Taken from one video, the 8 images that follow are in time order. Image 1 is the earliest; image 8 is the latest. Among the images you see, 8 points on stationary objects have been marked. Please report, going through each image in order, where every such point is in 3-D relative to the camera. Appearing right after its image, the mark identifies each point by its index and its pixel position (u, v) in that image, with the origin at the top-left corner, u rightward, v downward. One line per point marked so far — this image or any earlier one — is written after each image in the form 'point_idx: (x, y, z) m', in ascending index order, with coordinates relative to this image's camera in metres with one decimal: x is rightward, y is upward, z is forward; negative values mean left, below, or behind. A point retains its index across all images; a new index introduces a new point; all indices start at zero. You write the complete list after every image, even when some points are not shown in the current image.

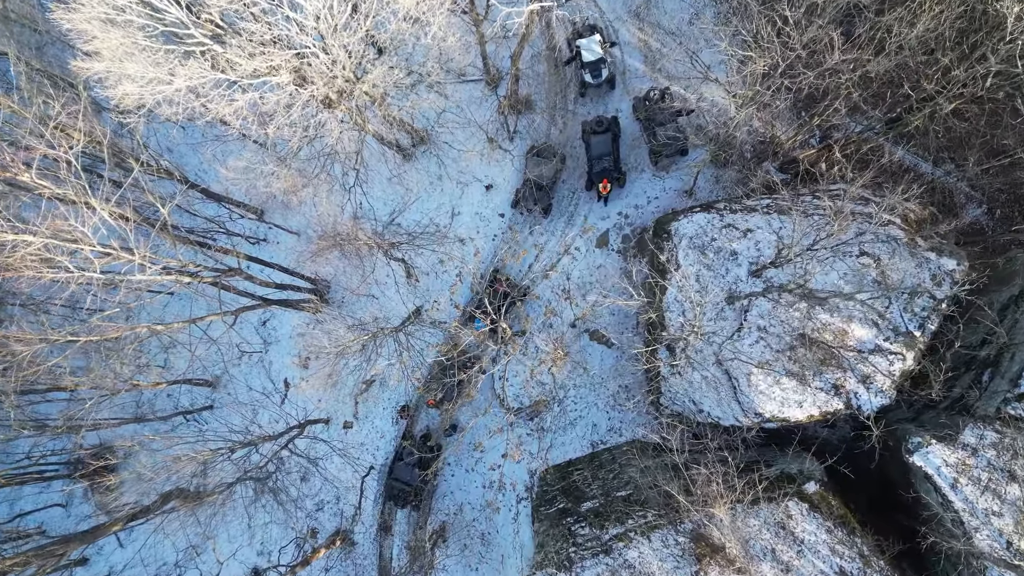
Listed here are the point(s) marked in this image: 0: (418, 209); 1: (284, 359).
0: (-2.7, +2.3, +19.1) m
1: (-6.6, -2.1, +19.1) m
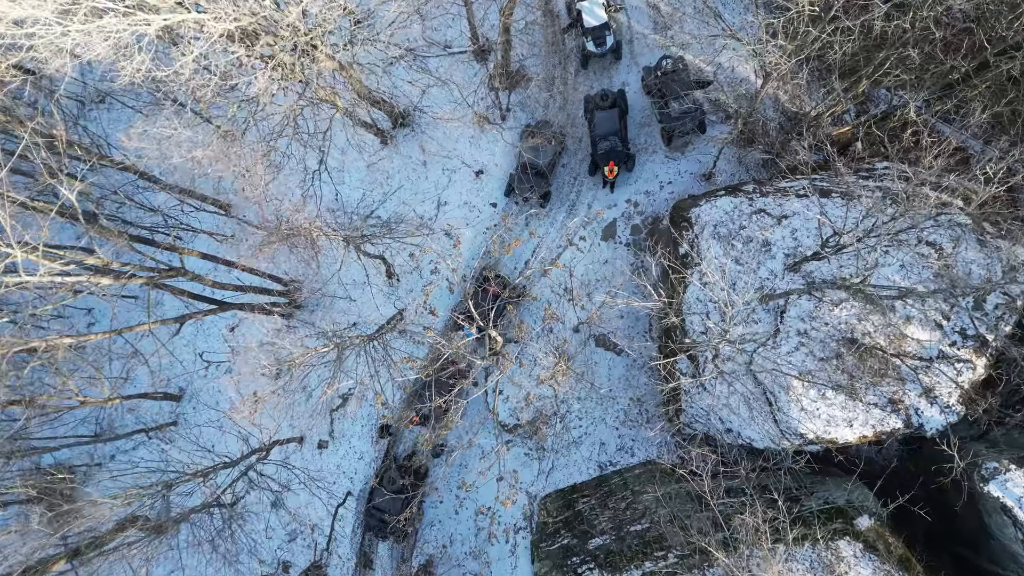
0: (-2.9, +2.3, +16.8) m
1: (-6.7, -2.1, +16.9) m
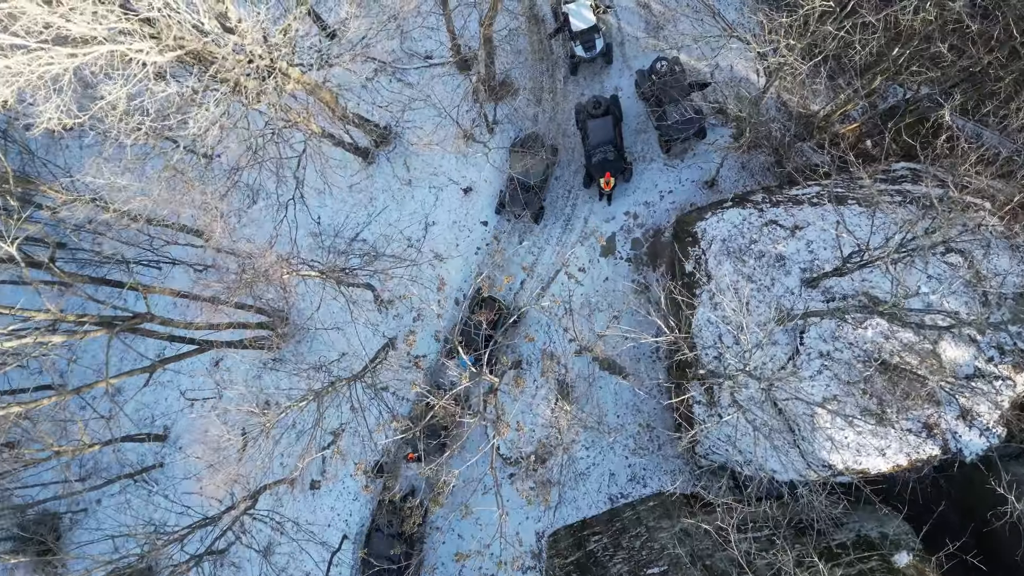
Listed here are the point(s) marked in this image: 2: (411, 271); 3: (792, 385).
0: (-3.1, +1.6, +15.9) m
1: (-6.7, -3.0, +15.9) m
2: (-2.4, +0.4, +15.7) m
3: (+4.6, -1.6, +10.9) m
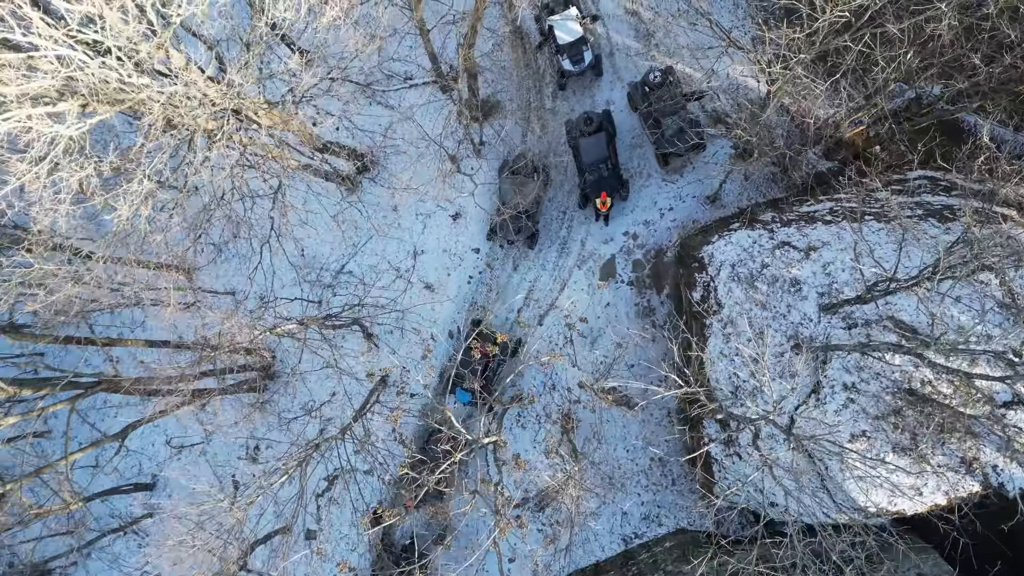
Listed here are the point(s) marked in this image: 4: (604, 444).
0: (-3.3, +0.8, +15.0) m
1: (-6.6, -4.0, +15.1) m
2: (-2.5, -0.4, +14.8) m
3: (+4.7, -2.0, +10.0) m
4: (+1.9, -3.3, +13.5) m
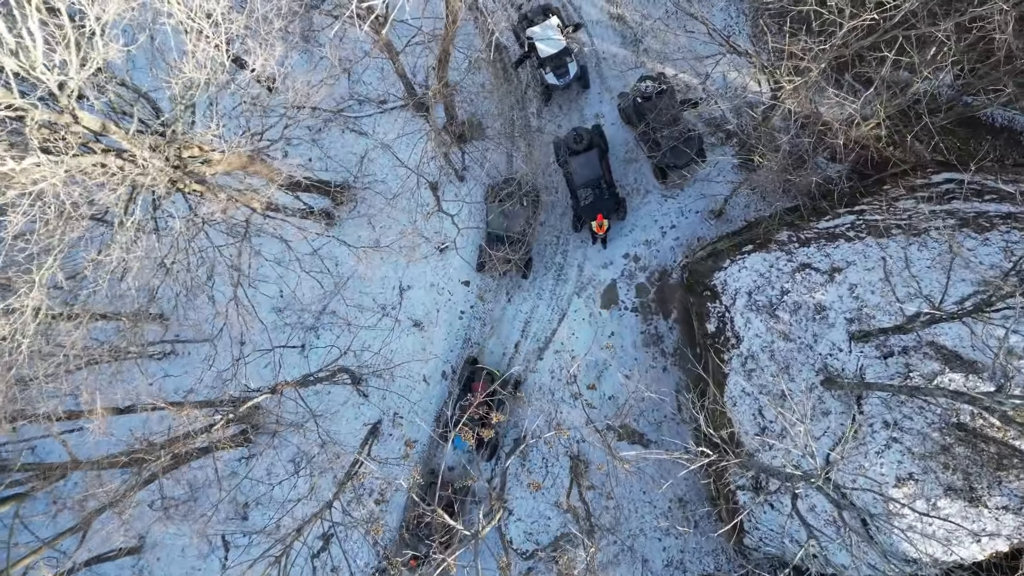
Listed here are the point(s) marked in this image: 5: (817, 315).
0: (-3.4, -0.1, +14.0) m
1: (-6.5, -5.1, +13.9) m
2: (-2.6, -1.2, +13.8) m
3: (+4.7, -2.4, +9.0) m
4: (+2.0, -3.8, +12.4) m
5: (+4.5, -0.4, +9.5) m
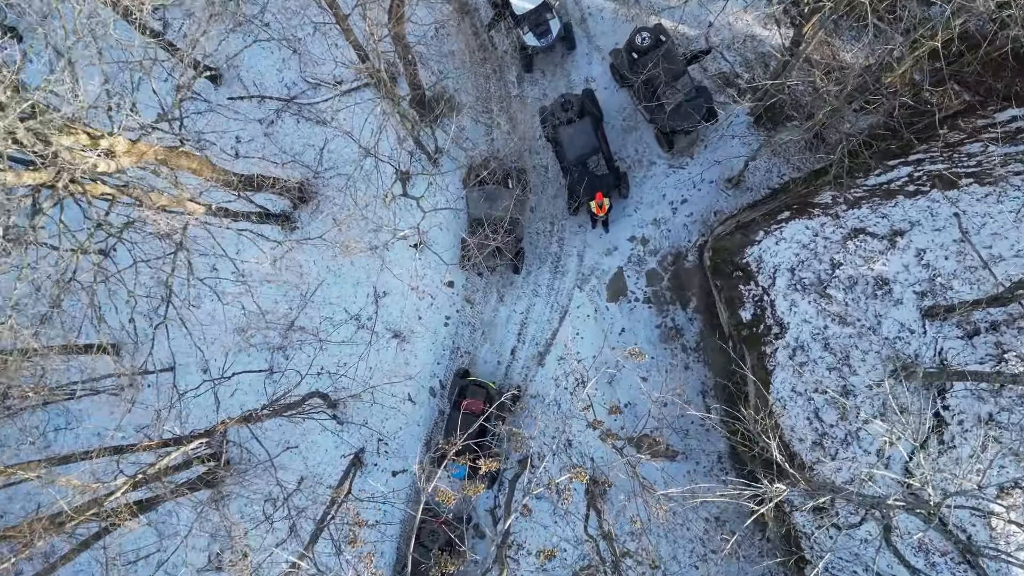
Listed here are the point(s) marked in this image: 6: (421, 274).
0: (-3.6, -0.3, +12.1) m
1: (-6.3, -5.5, +12.1) m
2: (-2.7, -1.4, +11.9) m
3: (+4.7, -2.0, +7.2) m
4: (+2.1, -3.6, +10.6) m
5: (+4.3, 0.0, +7.7) m
6: (-1.7, +0.2, +11.9) m
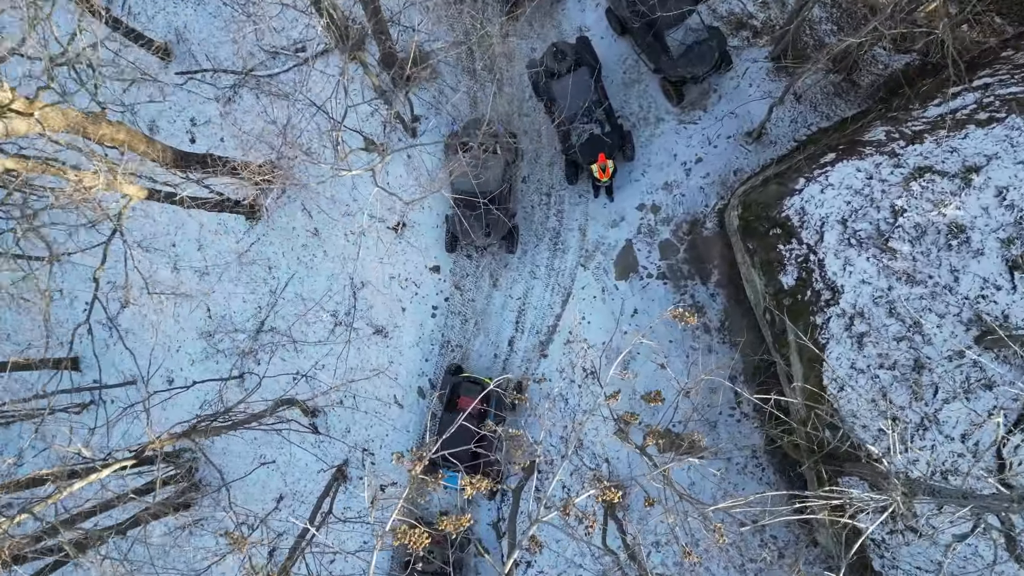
0: (-3.6, -0.2, +10.7) m
1: (-6.1, -5.5, +10.6) m
2: (-2.7, -1.2, +10.5) m
3: (+4.8, -1.5, +5.8) m
4: (+2.2, -3.2, +9.2) m
5: (+4.3, +0.5, +6.3) m
6: (-1.8, +0.4, +10.5) m
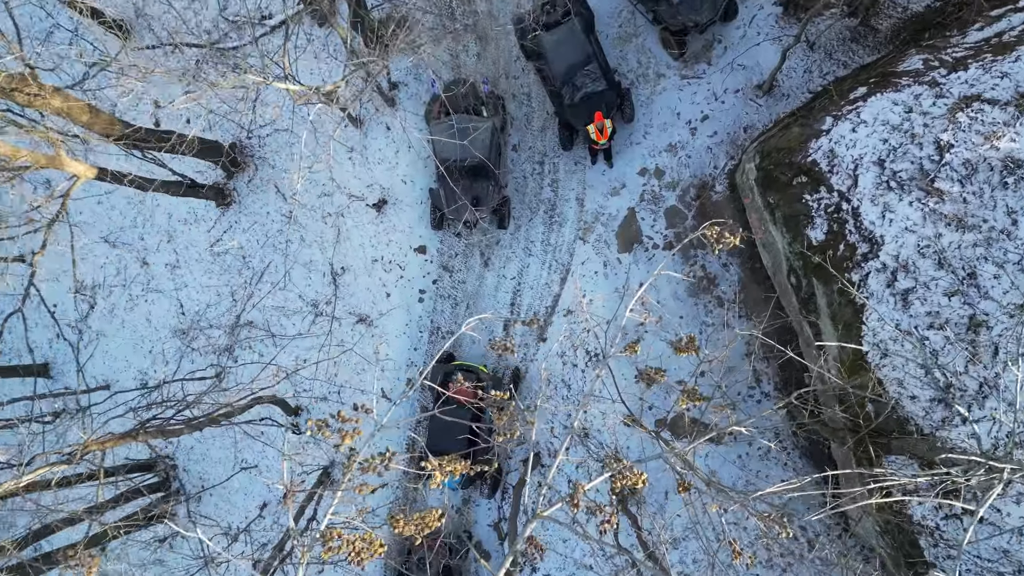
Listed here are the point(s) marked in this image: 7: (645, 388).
0: (-3.7, 0.0, +9.8) m
1: (-6.0, -5.4, +9.7) m
2: (-2.7, -1.0, +9.6) m
3: (+4.7, -1.0, +5.0) m
4: (+2.2, -2.8, +8.4) m
5: (+4.2, +0.9, +5.5) m
6: (-1.9, +0.7, +9.6) m
7: (+1.7, -1.3, +8.6) m
